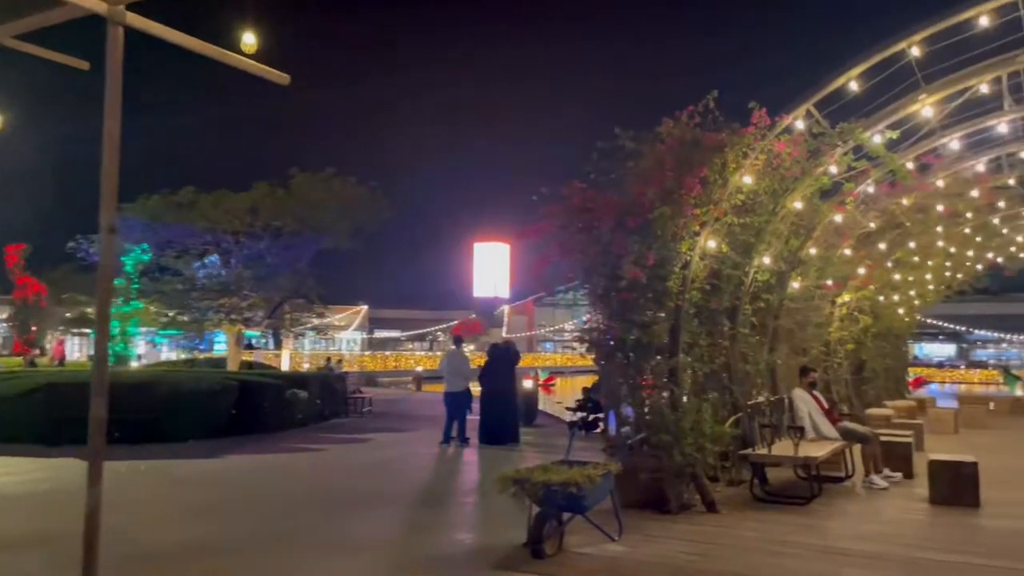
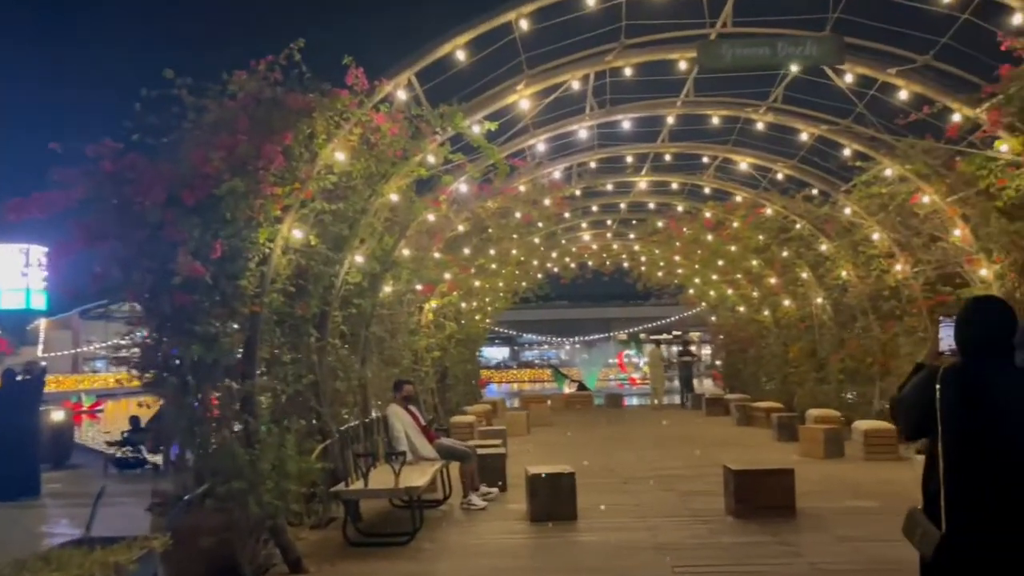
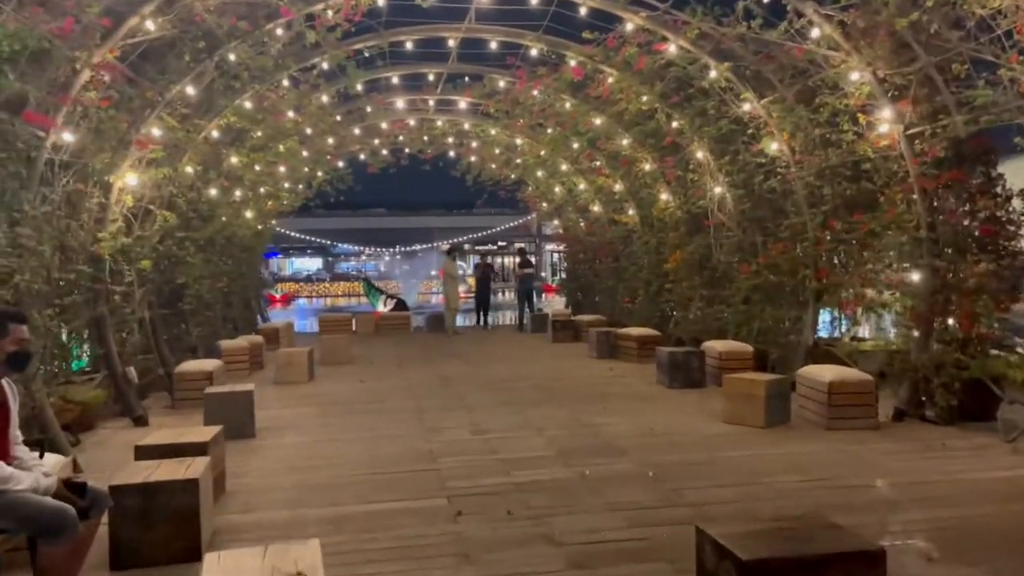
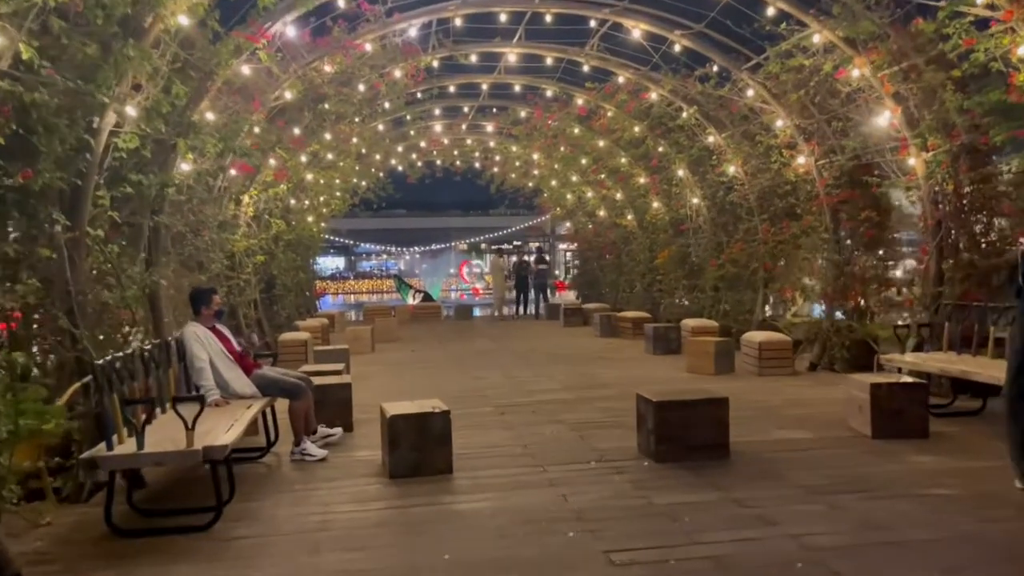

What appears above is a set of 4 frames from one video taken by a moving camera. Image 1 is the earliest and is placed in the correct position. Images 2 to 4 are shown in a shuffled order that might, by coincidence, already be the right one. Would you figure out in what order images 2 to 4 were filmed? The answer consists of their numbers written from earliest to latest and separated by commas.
2, 4, 3
